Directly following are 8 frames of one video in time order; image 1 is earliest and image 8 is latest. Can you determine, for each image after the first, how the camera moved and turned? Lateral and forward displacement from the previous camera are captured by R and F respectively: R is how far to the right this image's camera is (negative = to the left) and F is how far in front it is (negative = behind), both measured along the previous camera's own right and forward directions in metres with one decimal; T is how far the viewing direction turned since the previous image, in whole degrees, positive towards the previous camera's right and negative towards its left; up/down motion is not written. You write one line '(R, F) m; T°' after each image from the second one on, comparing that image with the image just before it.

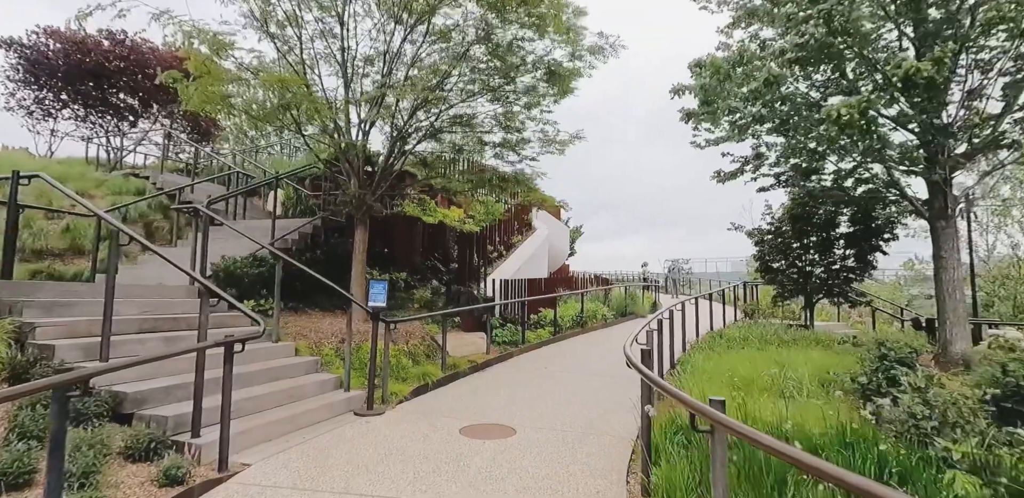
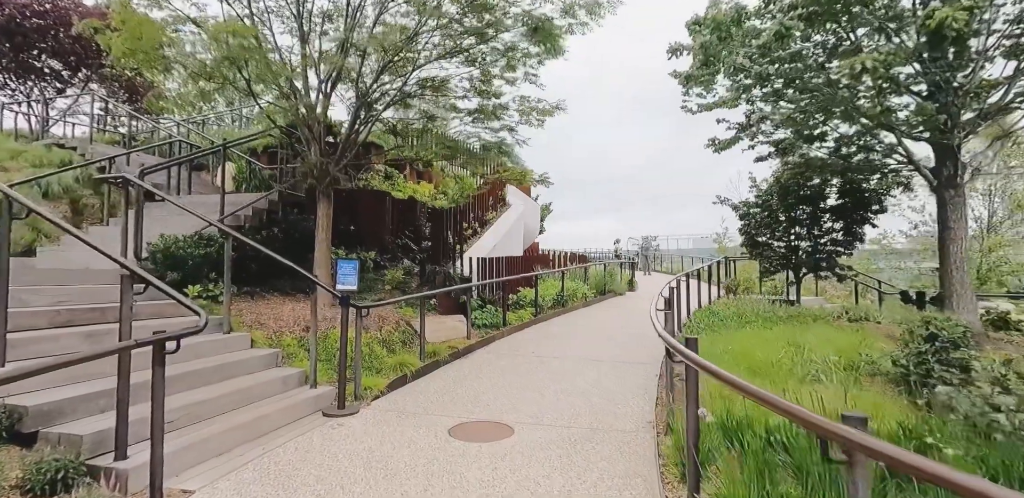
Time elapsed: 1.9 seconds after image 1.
(-0.2, +0.6) m; +4°
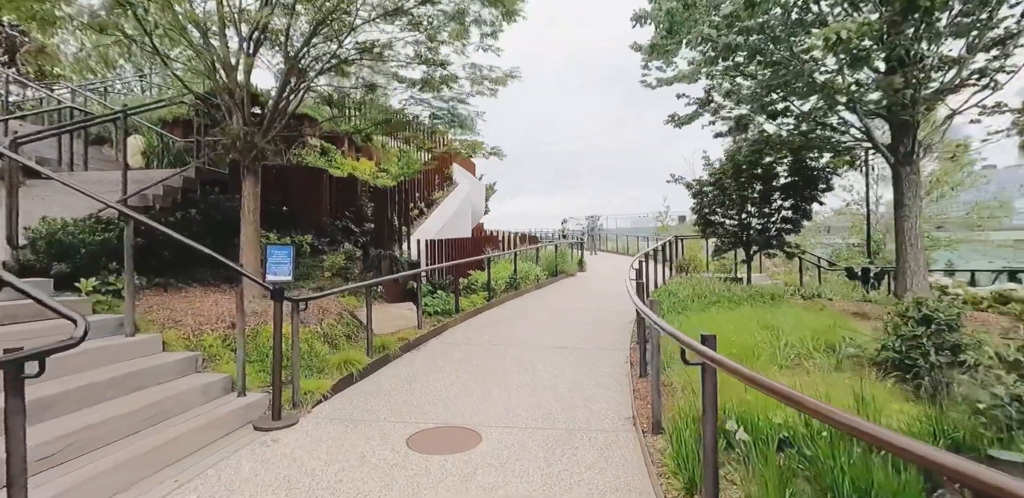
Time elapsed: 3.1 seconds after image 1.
(-0.1, +0.5) m; +7°
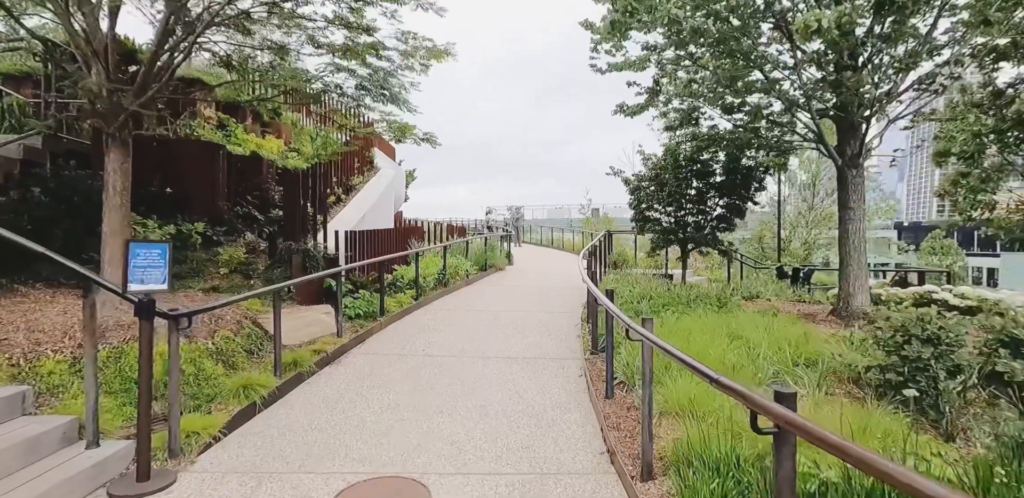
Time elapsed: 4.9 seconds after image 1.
(-0.2, +0.7) m; +9°
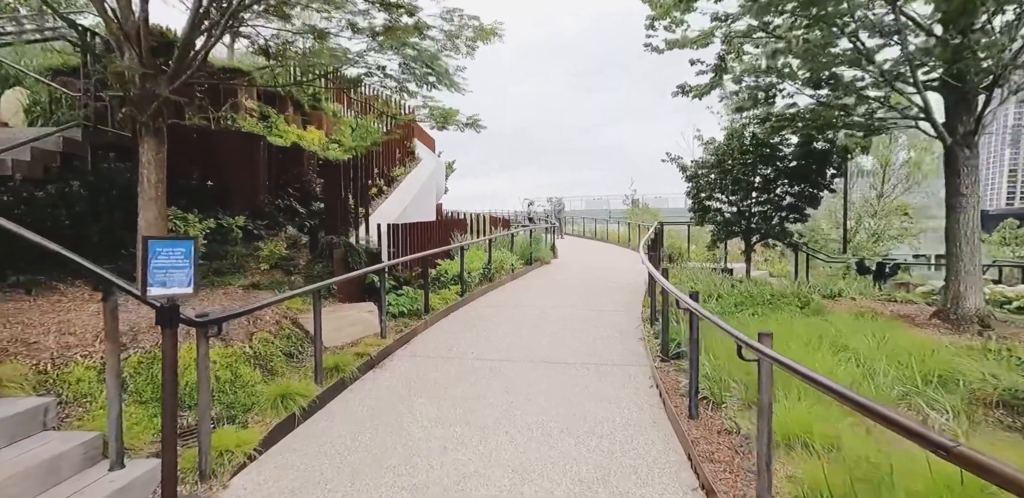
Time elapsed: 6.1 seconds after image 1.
(-0.2, +0.5) m; -4°
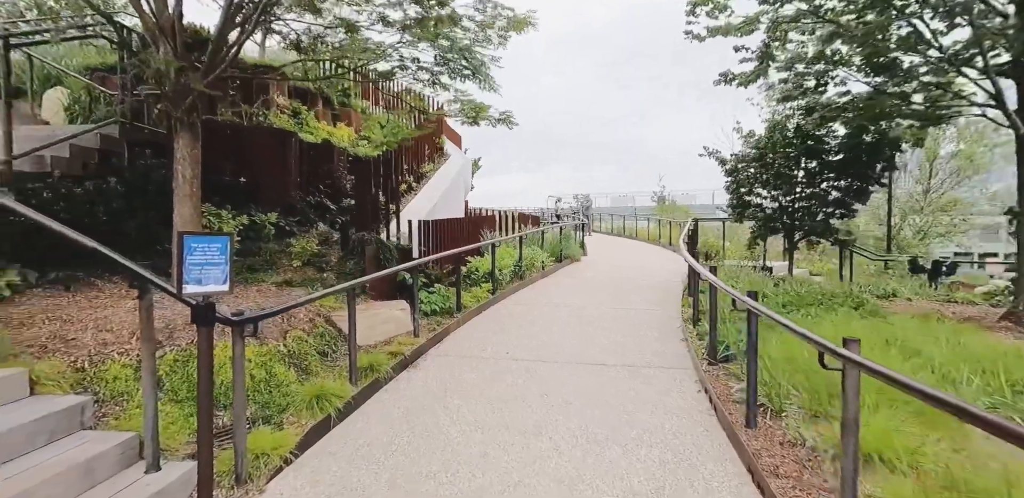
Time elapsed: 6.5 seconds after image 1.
(-0.1, +0.2) m; -3°
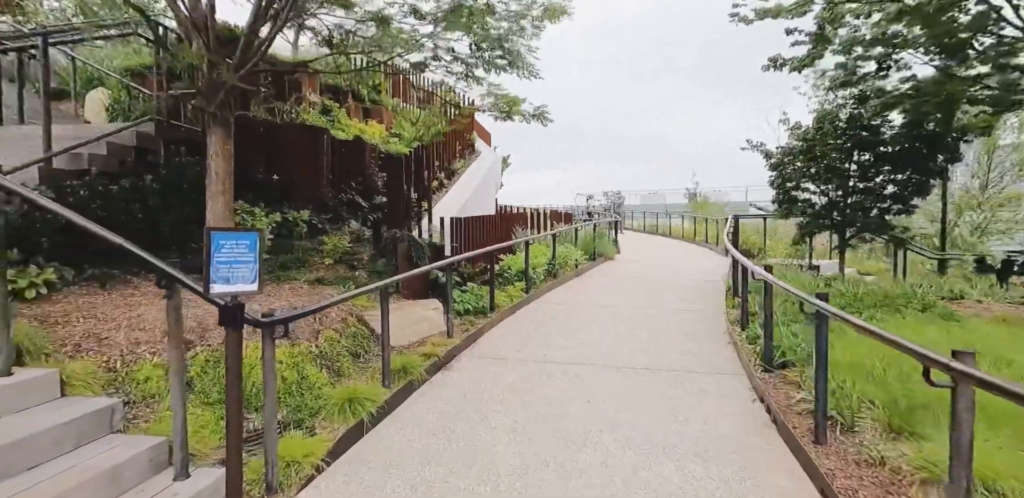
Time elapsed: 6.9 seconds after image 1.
(-0.1, +0.2) m; -3°
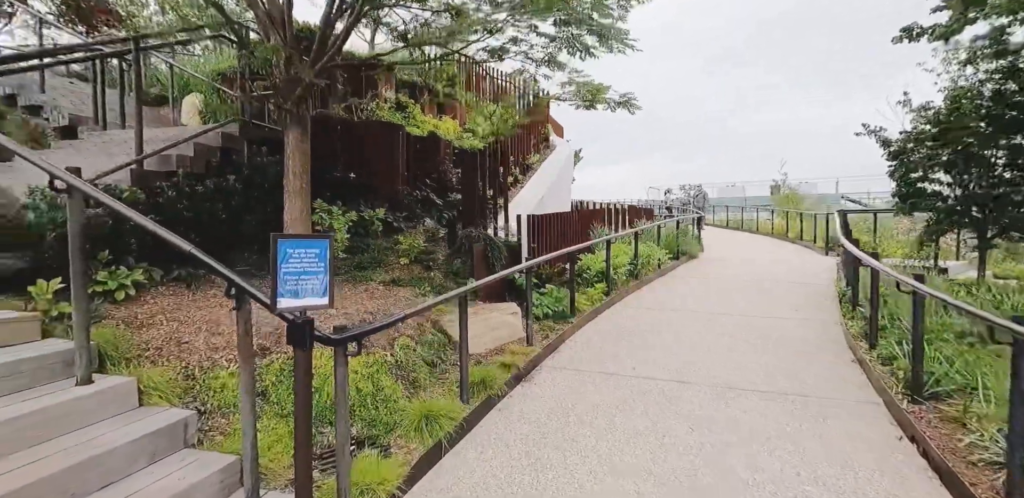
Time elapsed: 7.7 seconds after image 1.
(-0.1, +0.4) m; -8°
